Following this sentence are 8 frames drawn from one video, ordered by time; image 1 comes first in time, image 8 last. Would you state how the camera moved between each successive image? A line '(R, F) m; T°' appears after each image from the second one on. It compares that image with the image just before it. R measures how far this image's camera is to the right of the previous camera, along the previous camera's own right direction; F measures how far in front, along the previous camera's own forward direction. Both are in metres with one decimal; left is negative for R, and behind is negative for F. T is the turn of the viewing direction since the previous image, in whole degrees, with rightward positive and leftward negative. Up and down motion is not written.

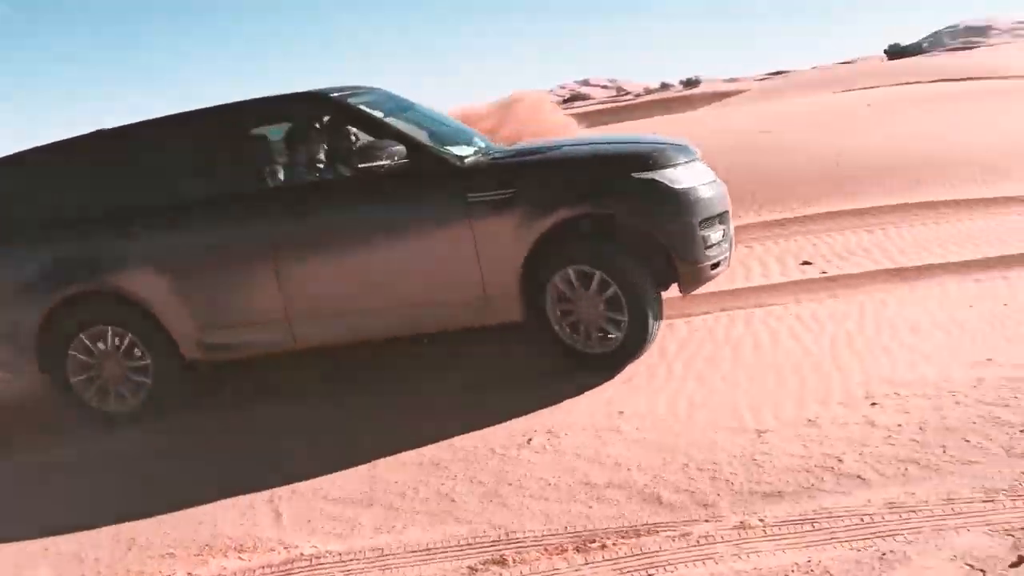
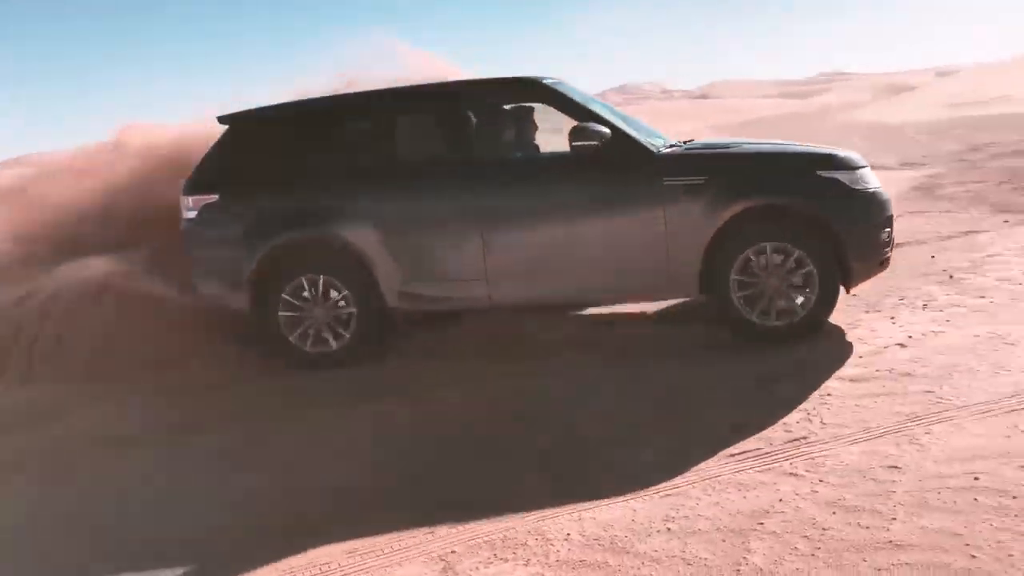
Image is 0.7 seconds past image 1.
(-1.1, -0.2) m; +9°
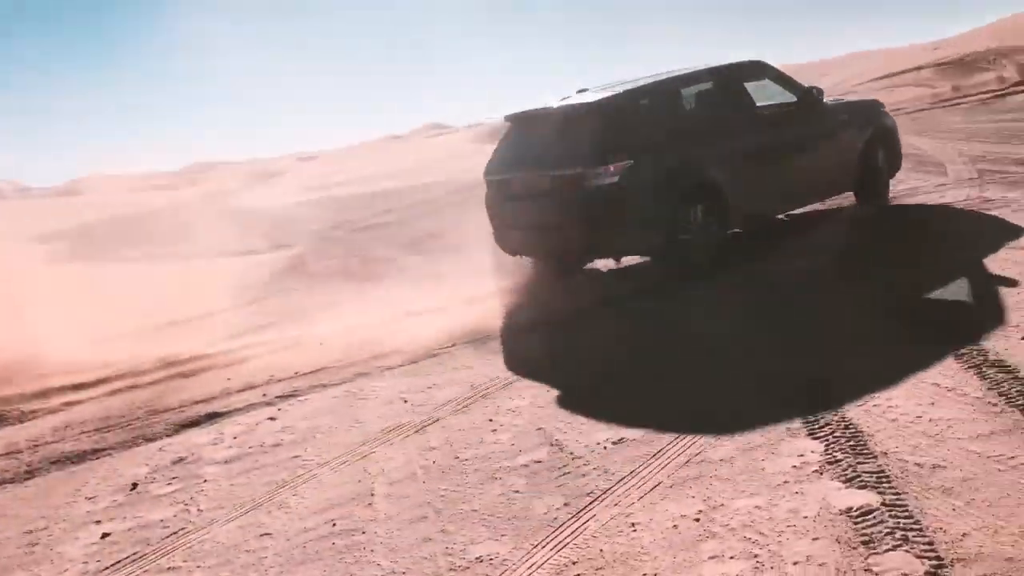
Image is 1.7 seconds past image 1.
(-2.5, -0.4) m; +39°
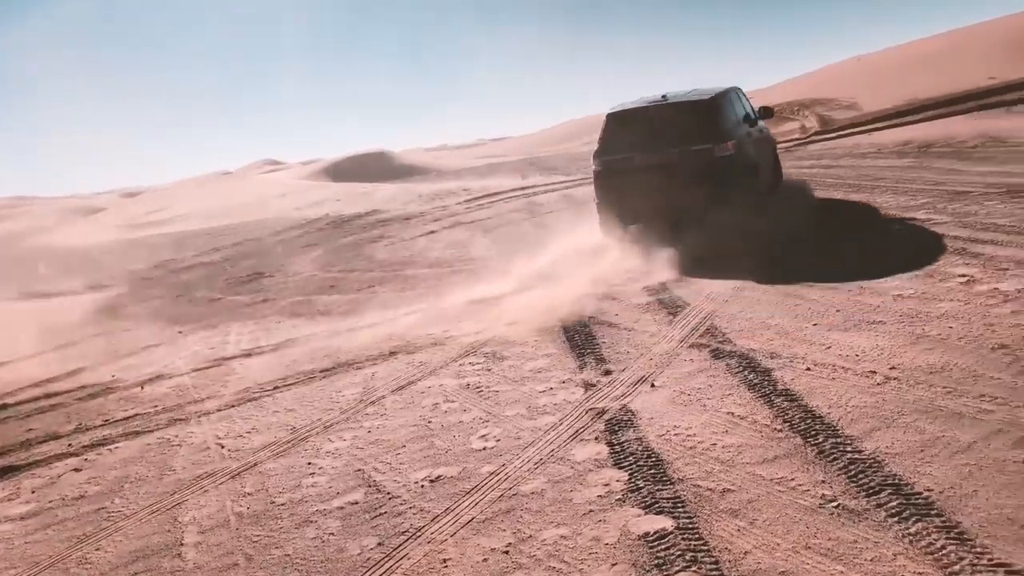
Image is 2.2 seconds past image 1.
(+1.1, -1.1) m; +10°
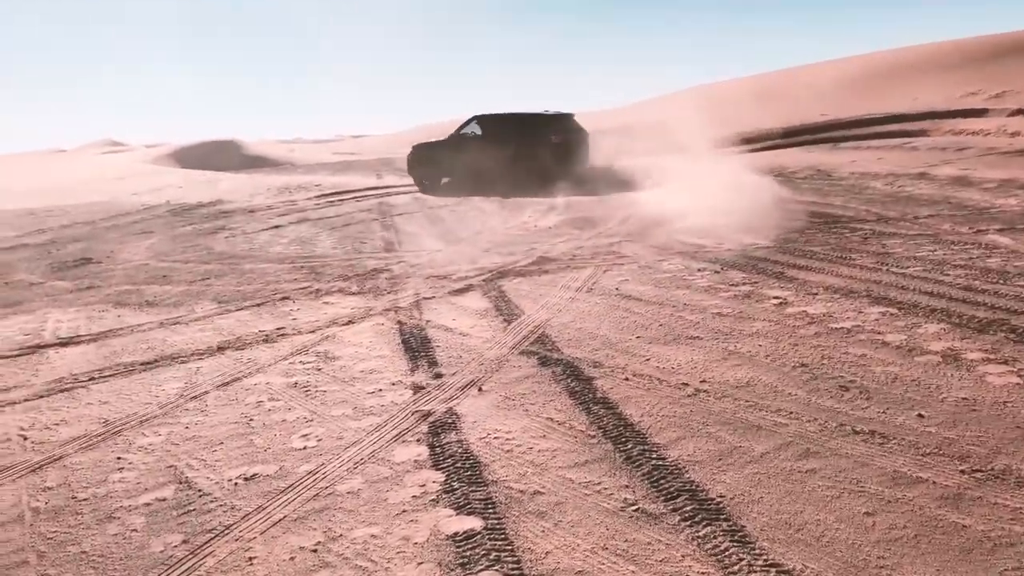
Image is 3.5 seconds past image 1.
(+1.2, -0.8) m; +9°
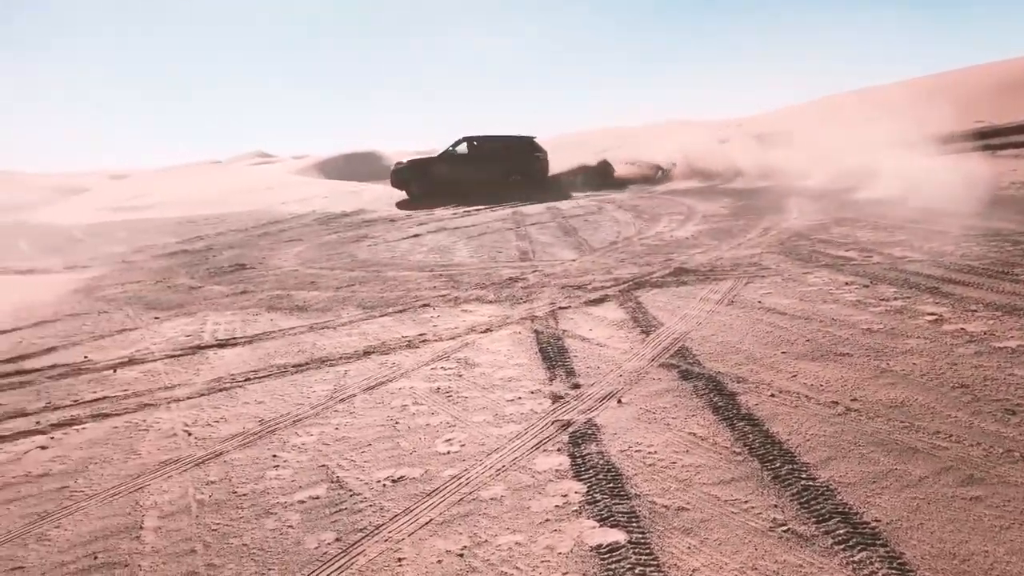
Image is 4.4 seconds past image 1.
(-0.8, -0.1) m; -8°
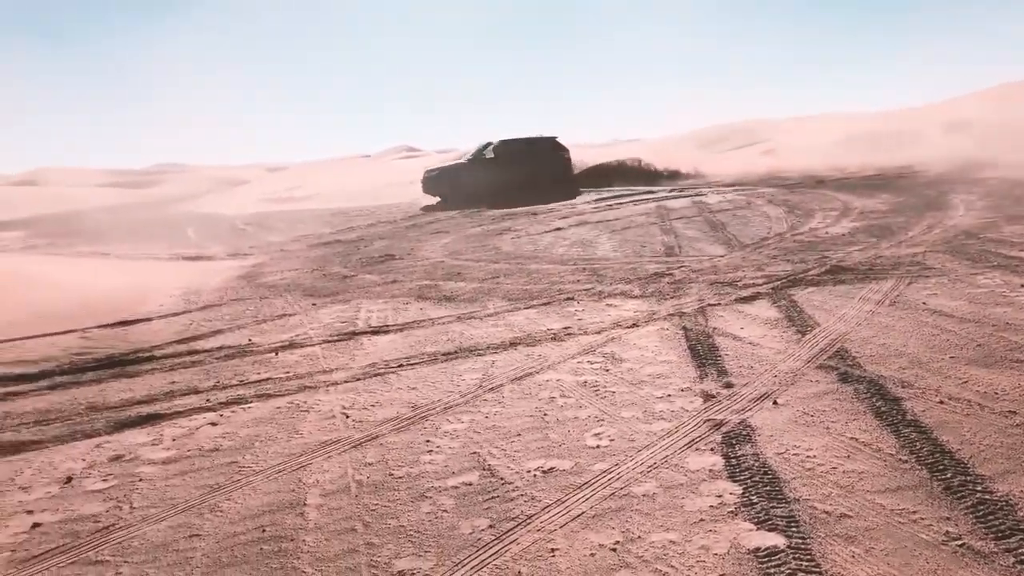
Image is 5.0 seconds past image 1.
(-0.9, +0.2) m; -8°
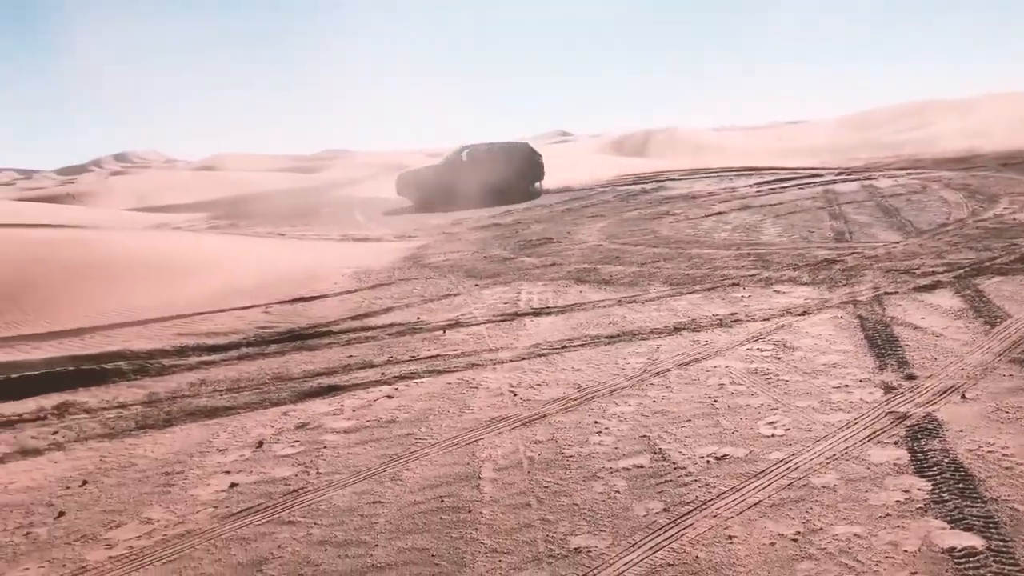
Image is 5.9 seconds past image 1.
(-1.2, 0.0) m; -9°
